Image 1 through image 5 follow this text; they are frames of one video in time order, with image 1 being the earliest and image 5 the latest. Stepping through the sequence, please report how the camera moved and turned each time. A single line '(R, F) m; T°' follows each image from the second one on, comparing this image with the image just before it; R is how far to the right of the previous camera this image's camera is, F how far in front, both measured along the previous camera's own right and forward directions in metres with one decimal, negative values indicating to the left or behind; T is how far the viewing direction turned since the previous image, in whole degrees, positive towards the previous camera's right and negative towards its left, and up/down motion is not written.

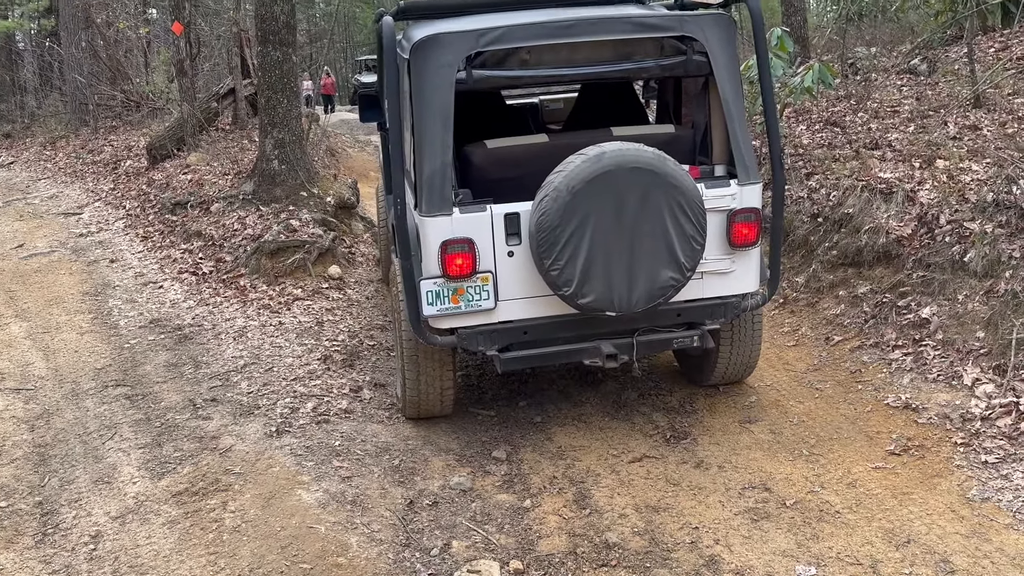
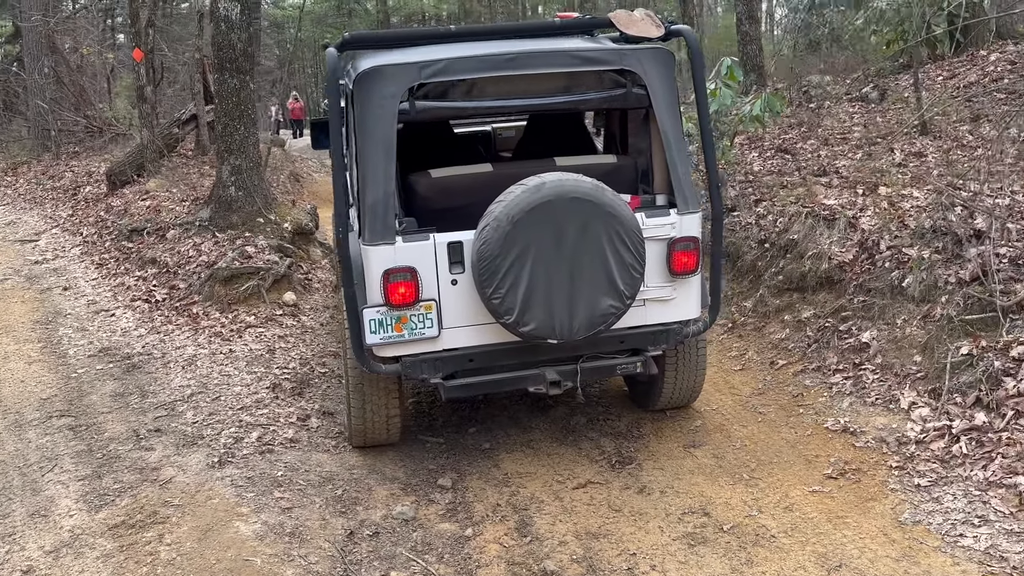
(+0.2, 0.0) m; +2°
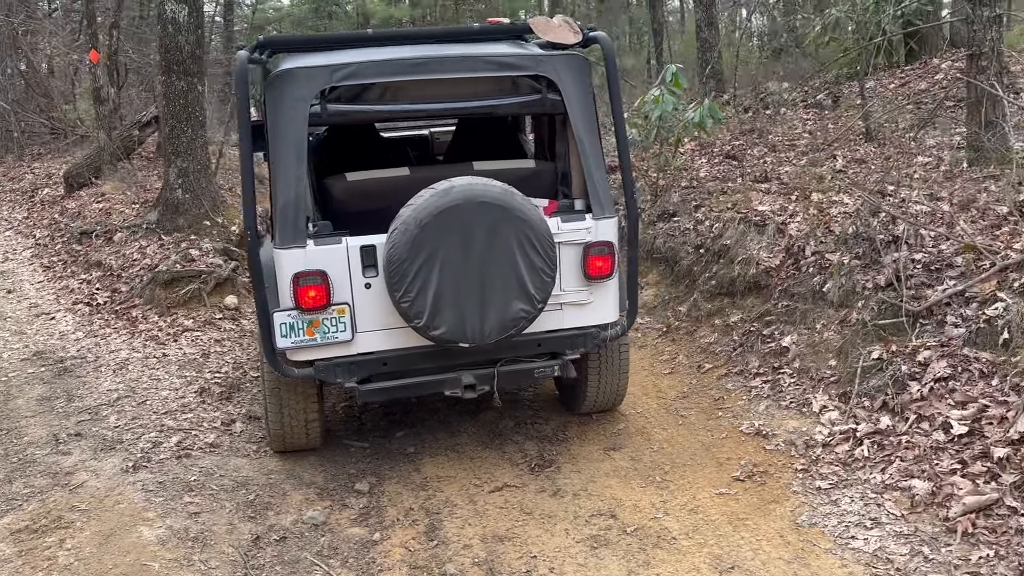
(+0.4, 0.0) m; +1°
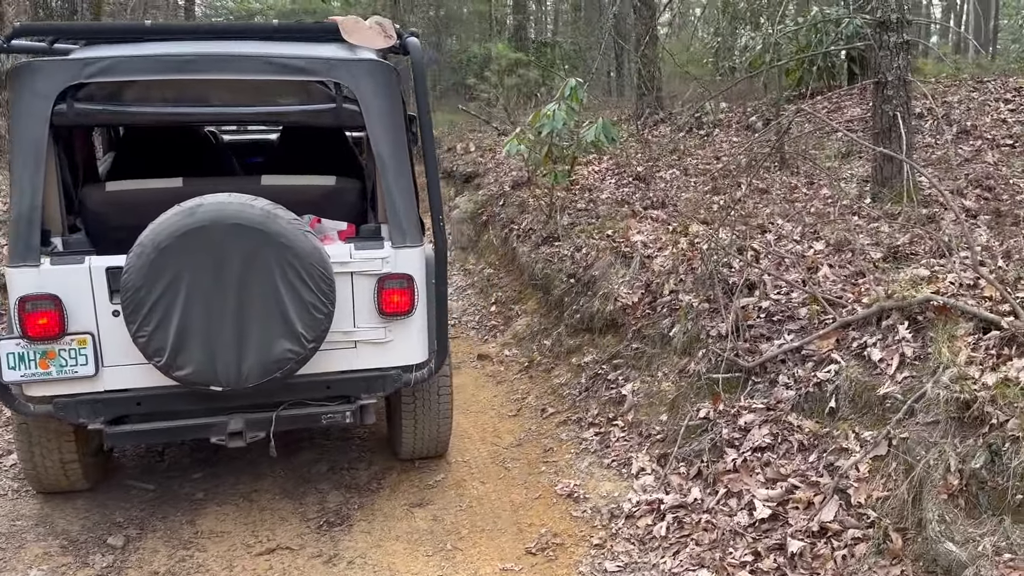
(+0.9, +0.5) m; +1°
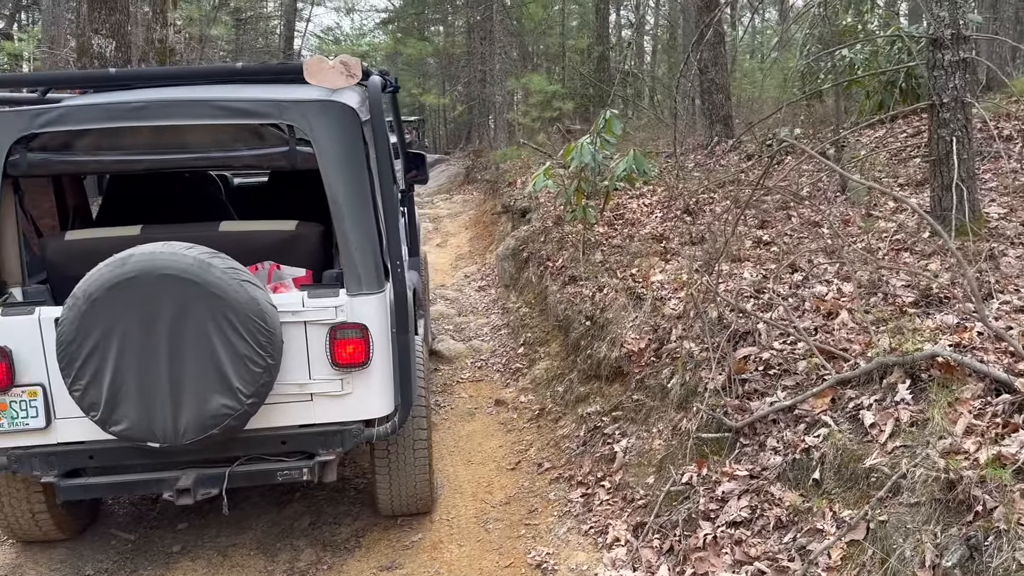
(+0.6, +0.3) m; -7°
